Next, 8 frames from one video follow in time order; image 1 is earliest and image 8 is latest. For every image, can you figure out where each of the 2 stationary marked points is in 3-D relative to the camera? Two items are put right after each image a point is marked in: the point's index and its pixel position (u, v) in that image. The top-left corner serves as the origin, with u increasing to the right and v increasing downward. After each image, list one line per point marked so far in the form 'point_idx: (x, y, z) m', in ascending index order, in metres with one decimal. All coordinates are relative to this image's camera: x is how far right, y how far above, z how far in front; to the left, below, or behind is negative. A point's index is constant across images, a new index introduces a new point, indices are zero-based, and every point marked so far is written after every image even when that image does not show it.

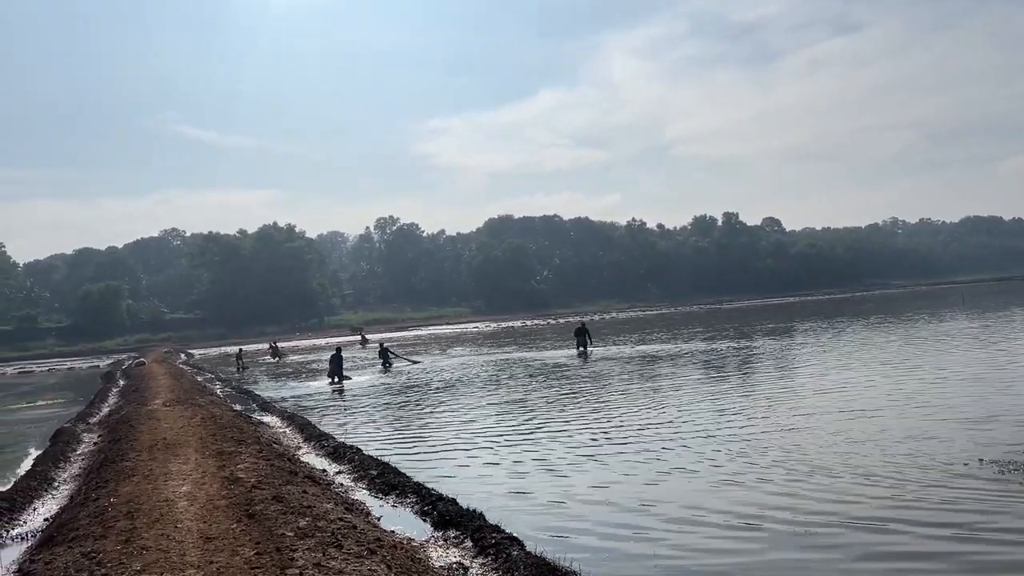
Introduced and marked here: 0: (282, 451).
0: (-4.0, -2.8, +14.2) m
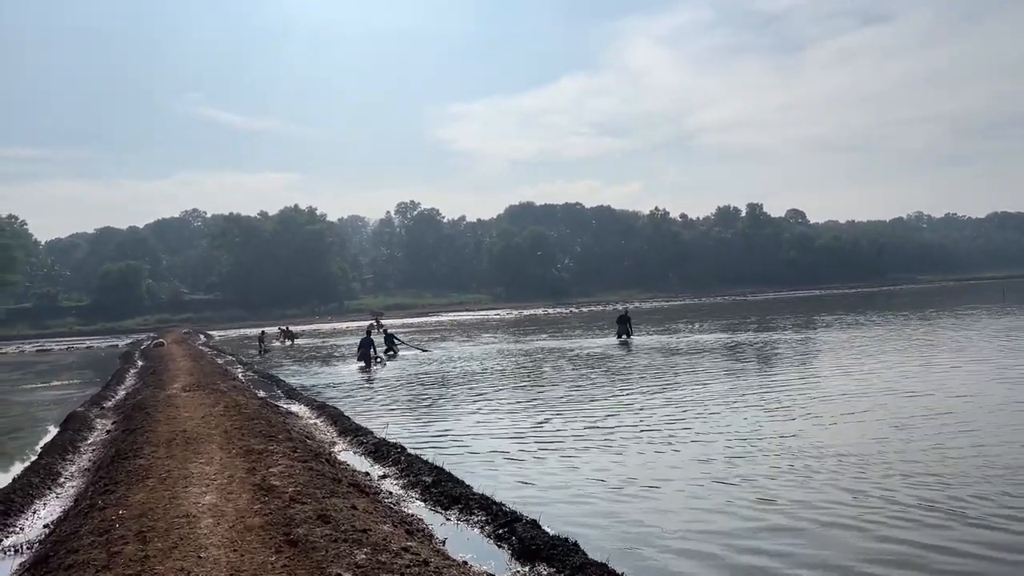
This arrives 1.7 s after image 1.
0: (-2.9, -2.4, +12.4) m
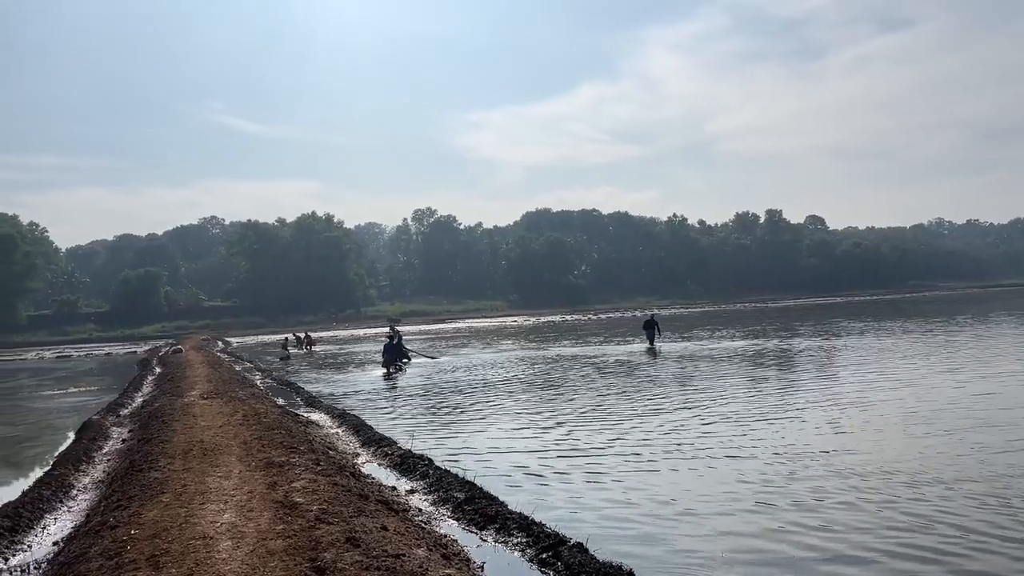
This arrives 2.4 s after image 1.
0: (-2.4, -2.5, +11.8) m
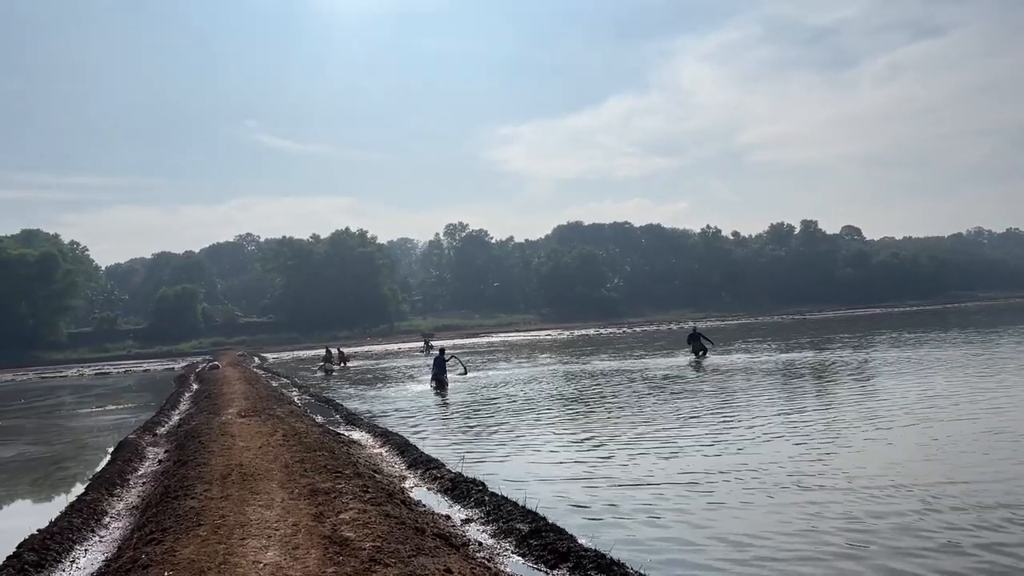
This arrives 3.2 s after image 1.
0: (-1.6, -2.6, +10.9) m
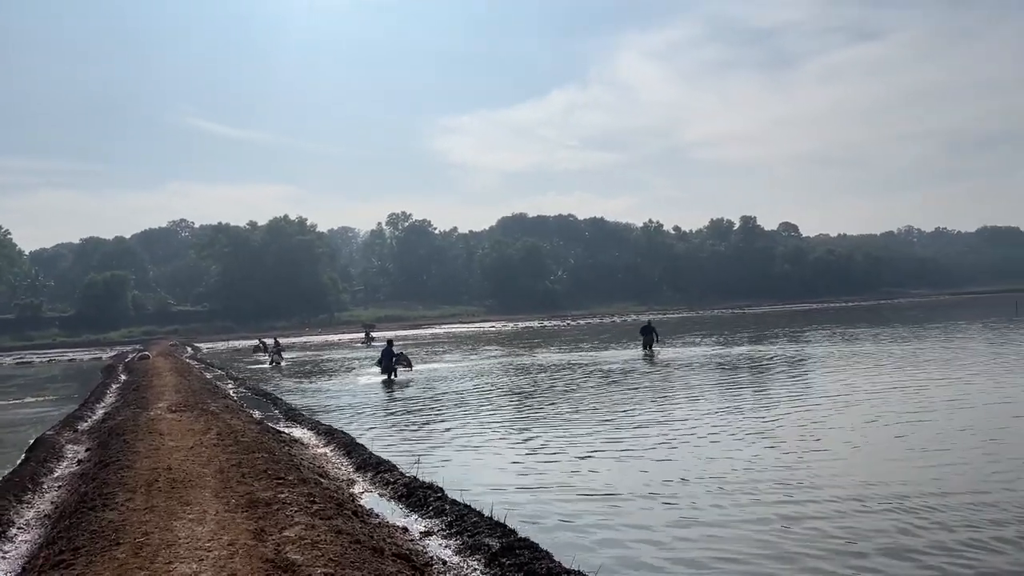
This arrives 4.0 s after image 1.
0: (-2.1, -2.5, +9.8) m
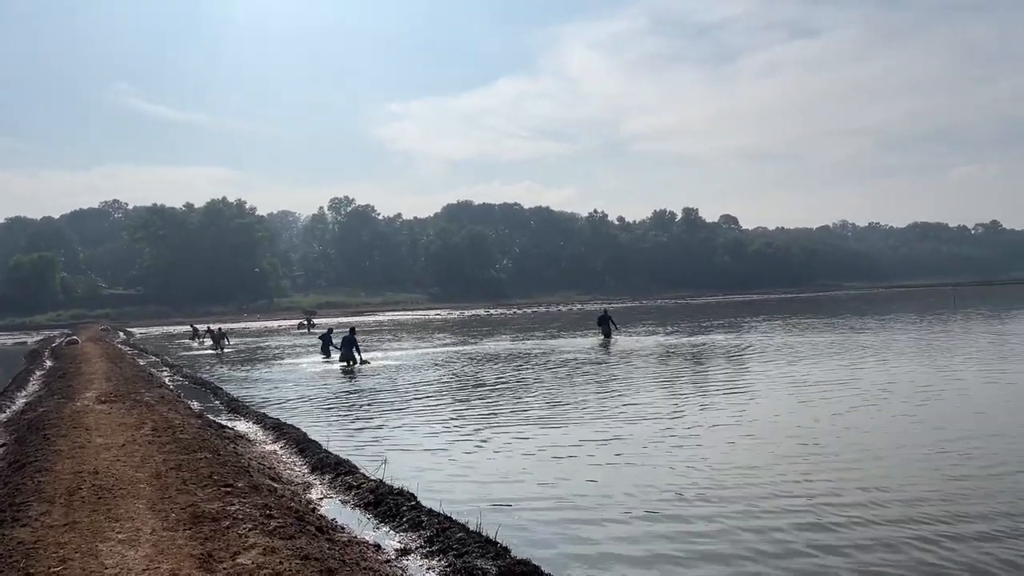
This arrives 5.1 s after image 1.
0: (-2.2, -2.2, +8.5) m
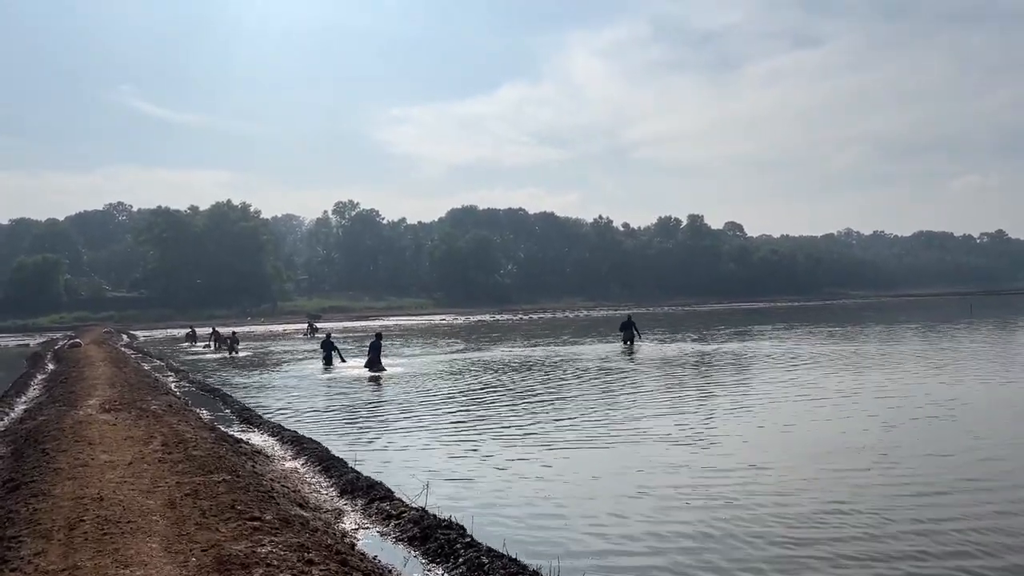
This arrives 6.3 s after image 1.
0: (-1.5, -2.2, +7.2) m
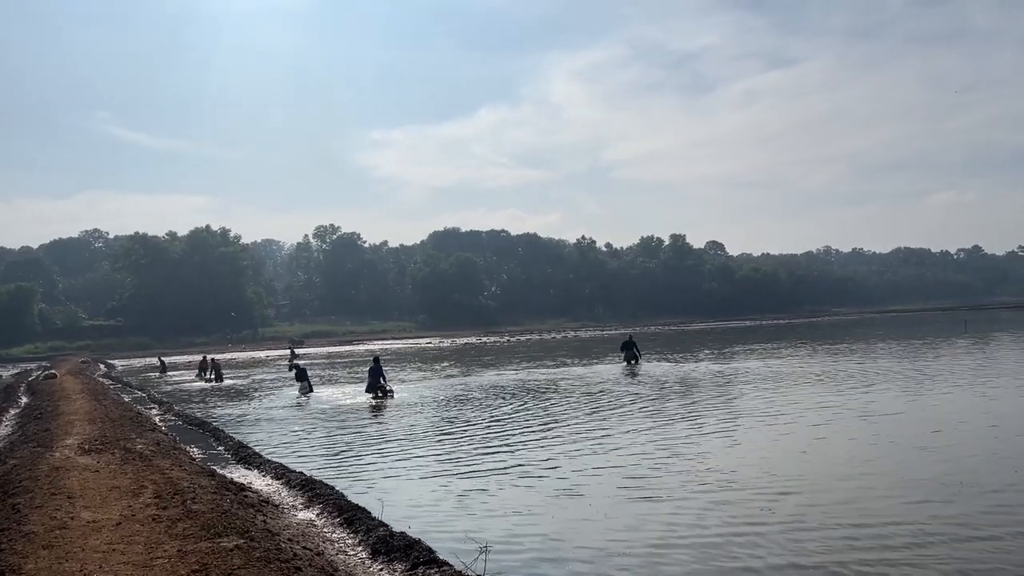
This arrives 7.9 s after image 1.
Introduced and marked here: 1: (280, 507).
0: (-0.8, -2.4, +5.5) m
1: (-3.1, -3.0, +11.2) m
